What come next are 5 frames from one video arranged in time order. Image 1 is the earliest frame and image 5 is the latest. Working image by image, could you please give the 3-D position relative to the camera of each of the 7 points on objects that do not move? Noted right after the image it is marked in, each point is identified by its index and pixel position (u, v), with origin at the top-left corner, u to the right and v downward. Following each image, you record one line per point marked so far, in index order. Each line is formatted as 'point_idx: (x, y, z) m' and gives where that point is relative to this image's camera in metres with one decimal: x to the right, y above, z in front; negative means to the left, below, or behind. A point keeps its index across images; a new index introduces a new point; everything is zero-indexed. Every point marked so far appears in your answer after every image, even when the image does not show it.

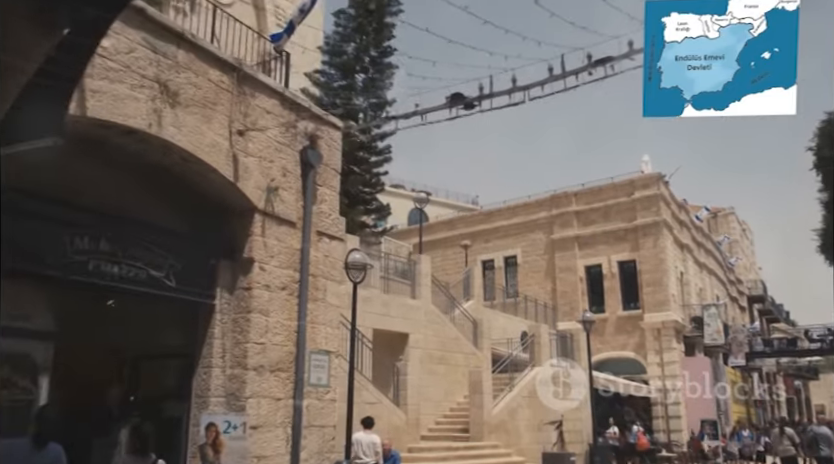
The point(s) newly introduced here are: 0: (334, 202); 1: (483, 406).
0: (-1.0, +0.4, +7.8) m
1: (+1.4, -3.7, +13.8) m
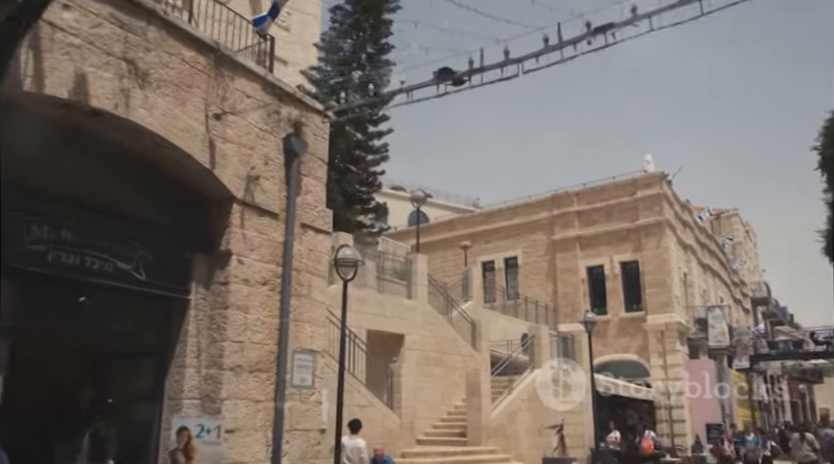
0: (-1.1, +0.4, +7.4) m
1: (+1.3, -3.6, +13.4) m
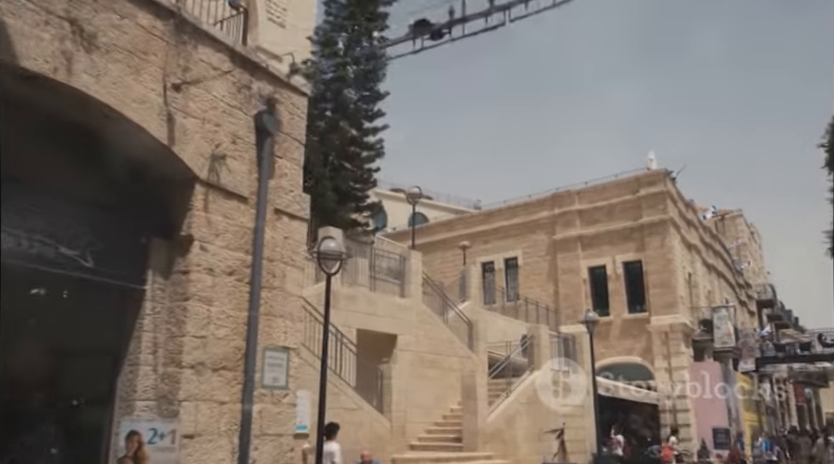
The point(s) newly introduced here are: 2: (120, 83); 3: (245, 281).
0: (-1.3, +0.6, +6.8) m
1: (+1.2, -3.5, +12.7) m
2: (-2.3, +1.2, +5.1) m
3: (-1.6, -0.4, +6.0) m
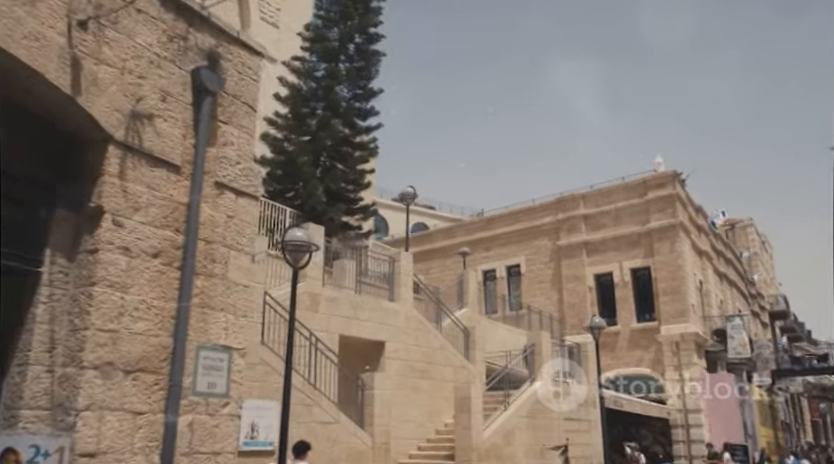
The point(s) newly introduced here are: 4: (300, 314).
0: (-1.5, +0.8, +5.8) m
1: (+1.0, -3.5, +11.6) m
2: (-2.6, +1.4, +4.1) m
3: (-1.9, -0.3, +5.0) m
4: (-2.0, -1.4, +10.8) m
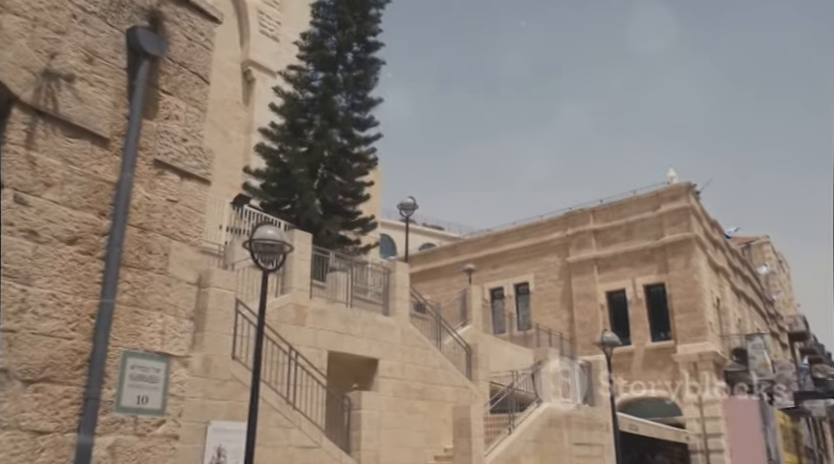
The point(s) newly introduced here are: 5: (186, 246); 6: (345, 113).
0: (-1.7, +0.8, +5.0) m
1: (+0.9, -3.6, +10.6) m
2: (-2.8, +1.5, +3.4) m
3: (-2.0, -0.1, +4.1) m
4: (-2.0, -1.5, +10.0) m
5: (-1.7, -0.1, +4.8) m
6: (-2.0, +3.3, +18.4) m
